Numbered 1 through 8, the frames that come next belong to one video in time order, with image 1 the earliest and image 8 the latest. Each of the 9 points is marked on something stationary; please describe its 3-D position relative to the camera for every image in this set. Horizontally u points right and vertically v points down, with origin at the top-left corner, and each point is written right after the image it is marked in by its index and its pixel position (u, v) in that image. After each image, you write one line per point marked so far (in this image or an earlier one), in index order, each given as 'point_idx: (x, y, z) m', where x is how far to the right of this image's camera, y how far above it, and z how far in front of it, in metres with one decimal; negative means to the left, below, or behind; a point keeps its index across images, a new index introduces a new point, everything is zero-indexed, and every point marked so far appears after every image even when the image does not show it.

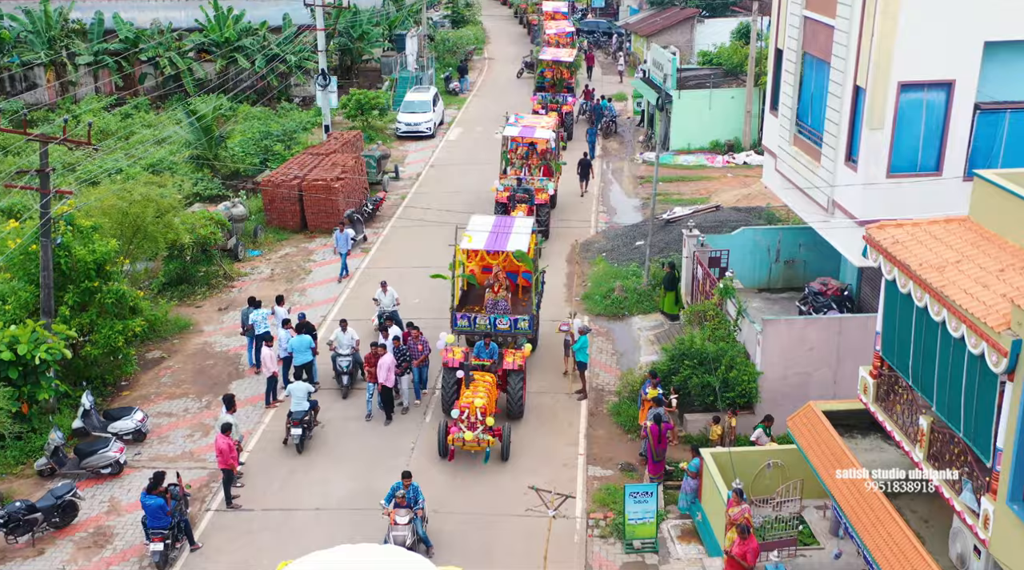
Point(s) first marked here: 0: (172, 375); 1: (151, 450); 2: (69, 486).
0: (-6.2, -1.6, +19.2) m
1: (-5.7, -2.6, +16.7) m
2: (-6.2, -2.8, +14.7) m
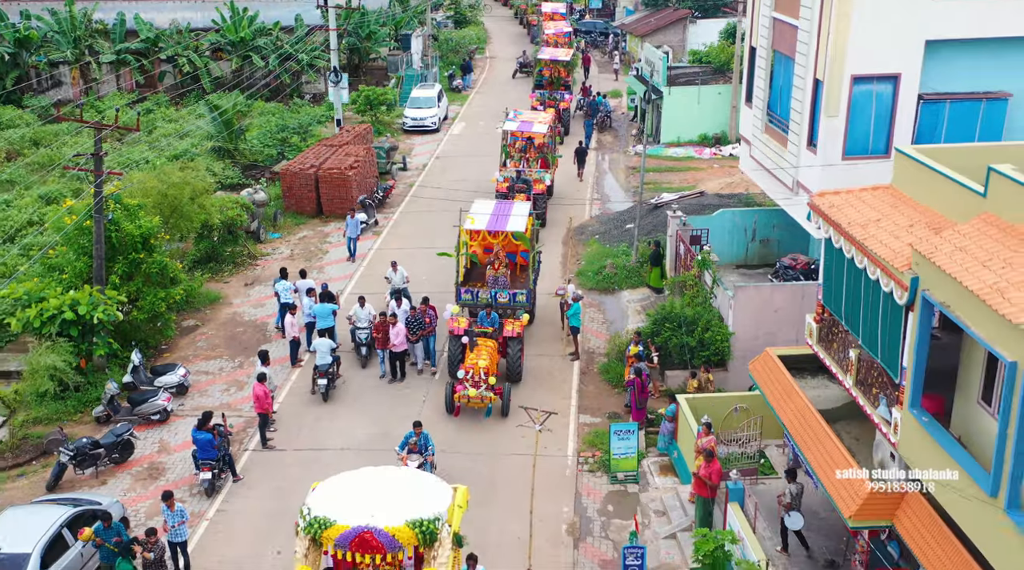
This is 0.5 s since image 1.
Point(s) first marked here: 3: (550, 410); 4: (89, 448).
0: (-6.2, -1.0, +21.4) m
1: (-5.7, -2.1, +18.9) m
2: (-6.2, -2.3, +16.9) m
3: (+0.7, -2.4, +19.3) m
4: (-6.6, -2.5, +16.5) m
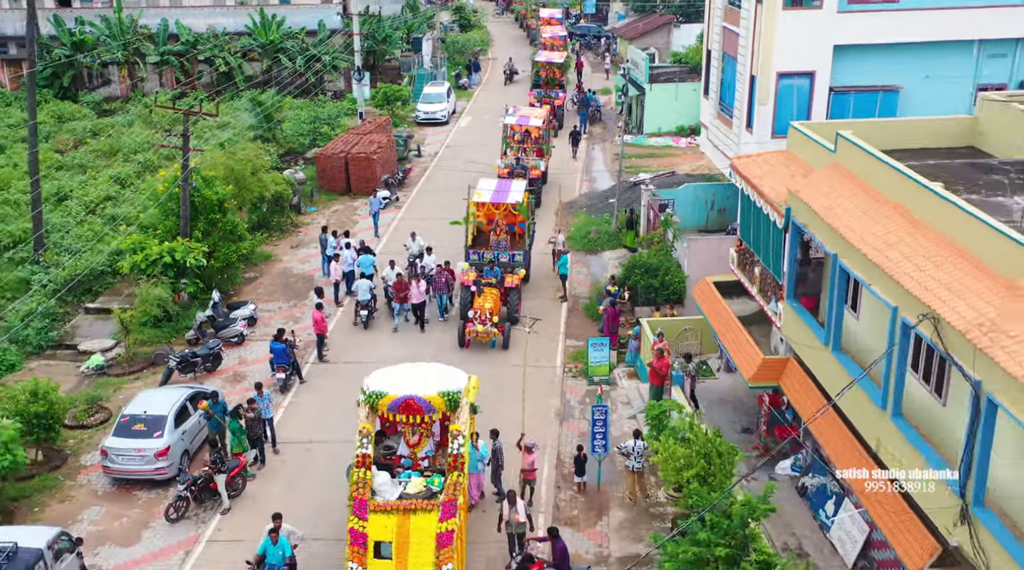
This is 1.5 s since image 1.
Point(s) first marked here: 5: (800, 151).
0: (-6.2, 0.0, +26.5) m
1: (-5.7, -1.0, +24.0) m
2: (-6.2, -1.2, +22.1) m
3: (+0.7, -1.3, +24.4) m
4: (-6.6, -1.5, +21.6) m
5: (+4.8, +2.3, +17.5) m
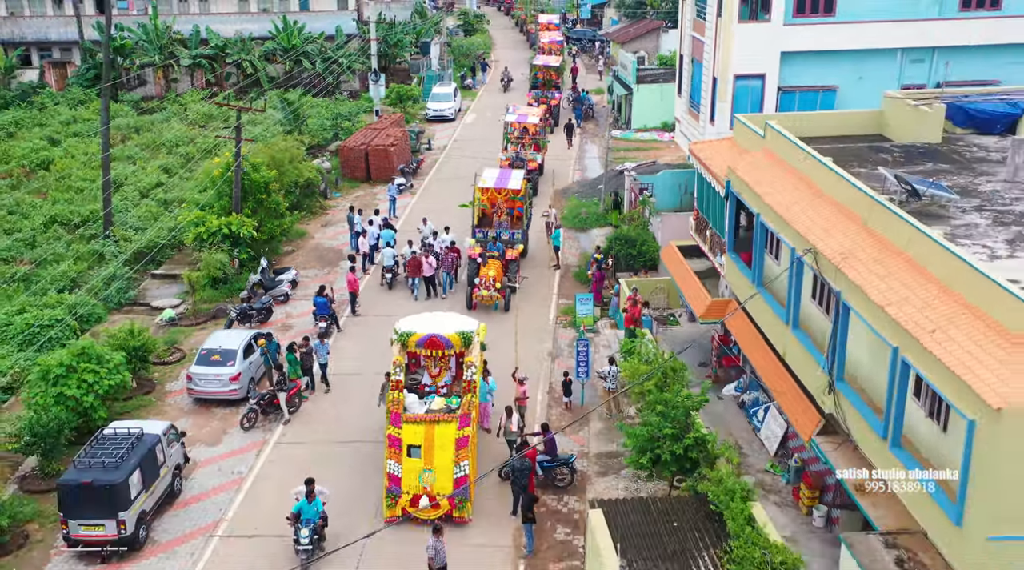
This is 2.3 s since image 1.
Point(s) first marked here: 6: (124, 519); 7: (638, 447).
0: (-6.1, +0.9, +31.1) m
1: (-5.7, -0.2, +28.6) m
2: (-6.2, -0.4, +26.6) m
3: (+0.8, -0.5, +29.0) m
4: (-6.5, -0.6, +26.2) m
5: (+4.8, +3.1, +22.1) m
6: (-6.3, -3.7, +17.1) m
7: (+2.2, -2.7, +18.1) m
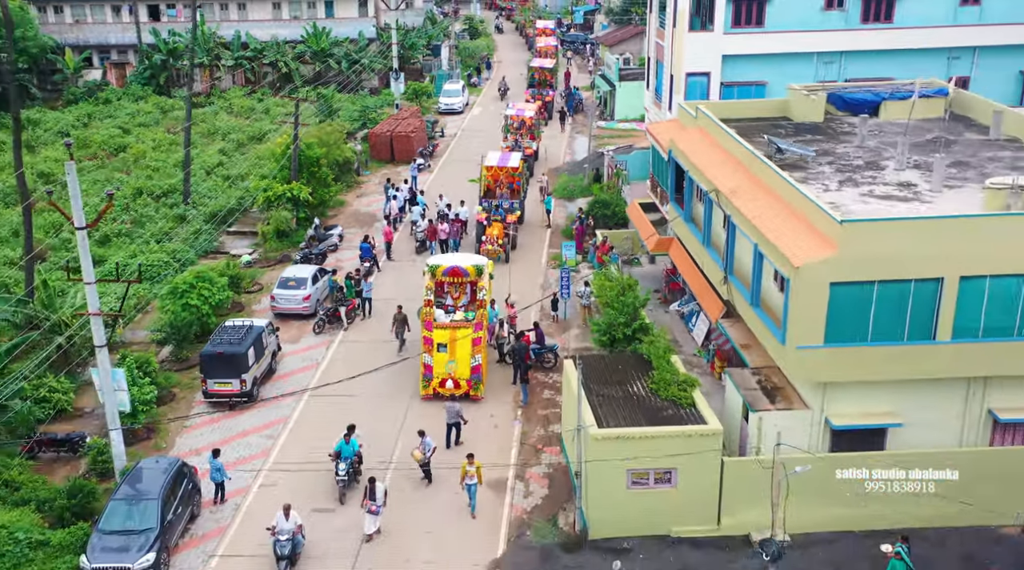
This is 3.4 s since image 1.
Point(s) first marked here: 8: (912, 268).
0: (-6.1, +2.5, +38.8) m
1: (-5.6, +1.4, +36.3) m
2: (-6.1, +1.2, +34.3) m
3: (+0.8, +1.1, +36.7) m
4: (-6.5, +1.0, +33.9) m
5: (+4.8, +4.7, +29.8) m
6: (-6.2, -2.1, +24.8) m
7: (+2.2, -1.1, +25.8) m
8: (+7.0, +0.3, +18.4) m
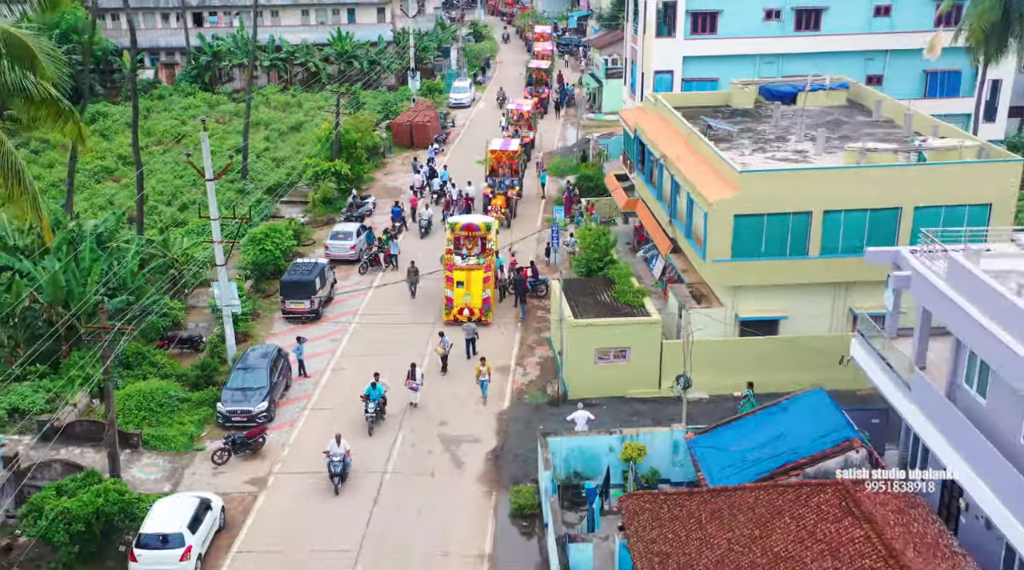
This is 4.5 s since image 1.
0: (-6.1, +4.2, +47.2) m
1: (-5.6, +3.1, +44.7) m
2: (-6.1, +2.9, +42.7) m
3: (+0.8, +2.9, +45.0) m
4: (-6.5, +2.7, +42.2) m
5: (+4.8, +6.4, +38.1) m
6: (-6.2, -0.4, +33.1) m
7: (+2.2, +0.6, +34.1) m
8: (+7.1, +2.0, +26.8) m
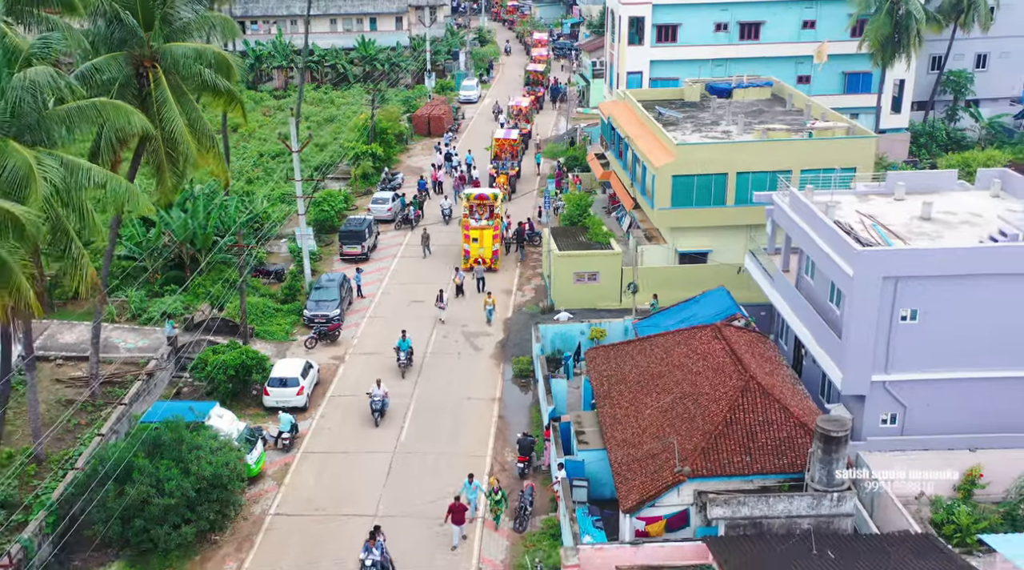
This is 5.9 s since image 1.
0: (-6.0, +6.3, +57.9) m
1: (-5.5, +5.3, +55.4) m
2: (-6.0, +5.0, +53.5) m
3: (+0.9, +5.0, +55.8) m
4: (-6.4, +4.8, +53.0) m
5: (+4.9, +8.5, +48.9) m
6: (-6.1, +1.7, +43.9) m
7: (+2.3, +2.7, +44.9) m
8: (+7.1, +4.1, +37.5) m
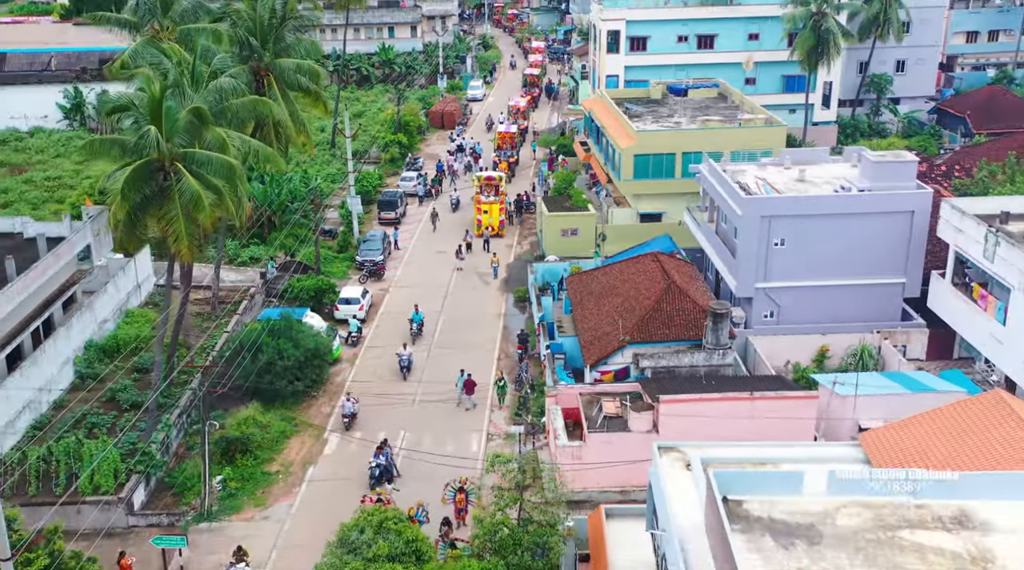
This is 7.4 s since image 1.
0: (-6.0, +8.5, +70.2) m
1: (-5.5, +7.5, +67.7) m
2: (-6.0, +7.3, +65.7) m
3: (+0.9, +7.2, +68.1) m
4: (-6.4, +7.0, +65.3) m
5: (+4.9, +10.8, +61.2) m
6: (-6.1, +3.9, +56.1) m
7: (+2.3, +5.0, +57.1) m
8: (+7.2, +6.4, +49.8) m
